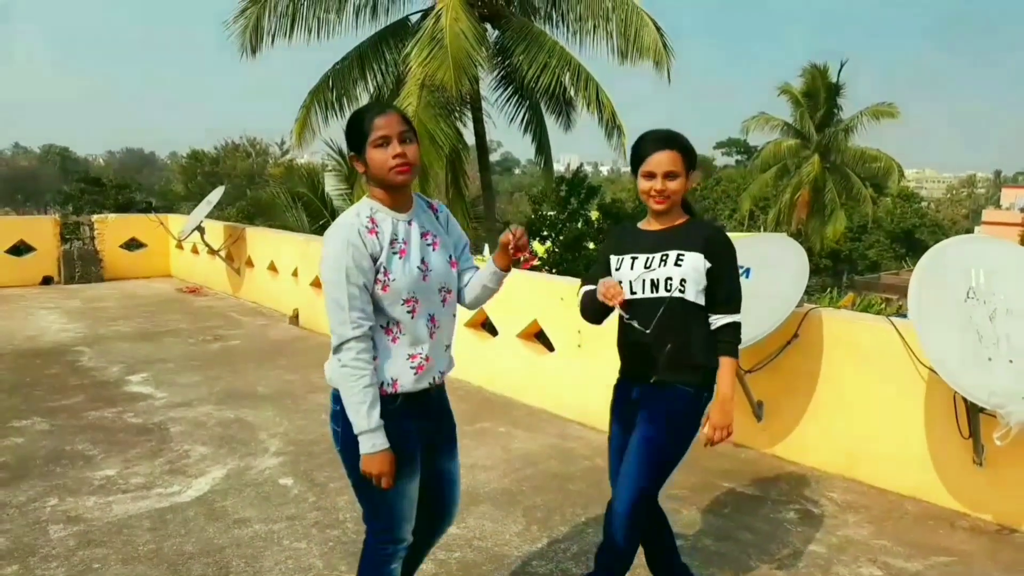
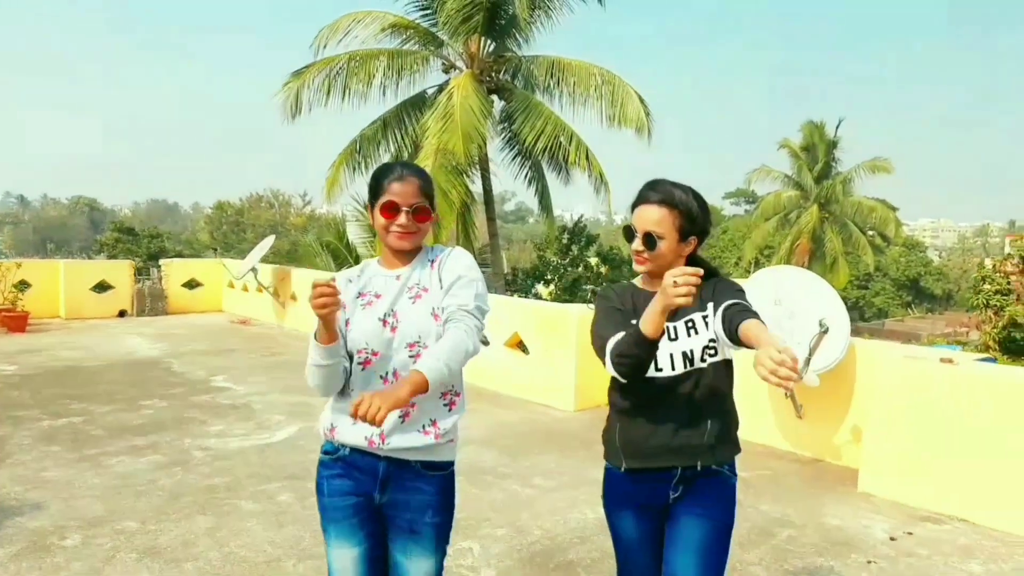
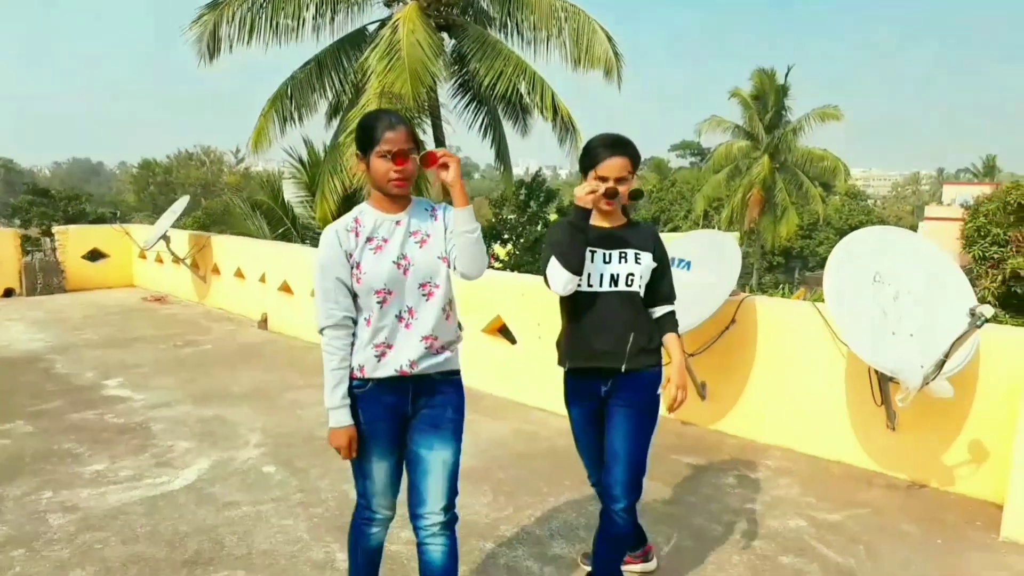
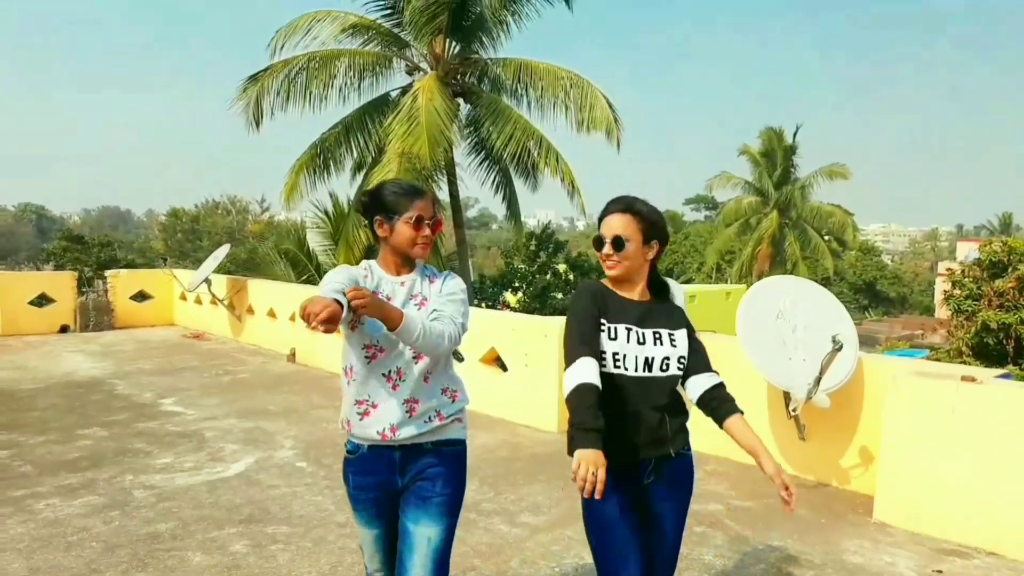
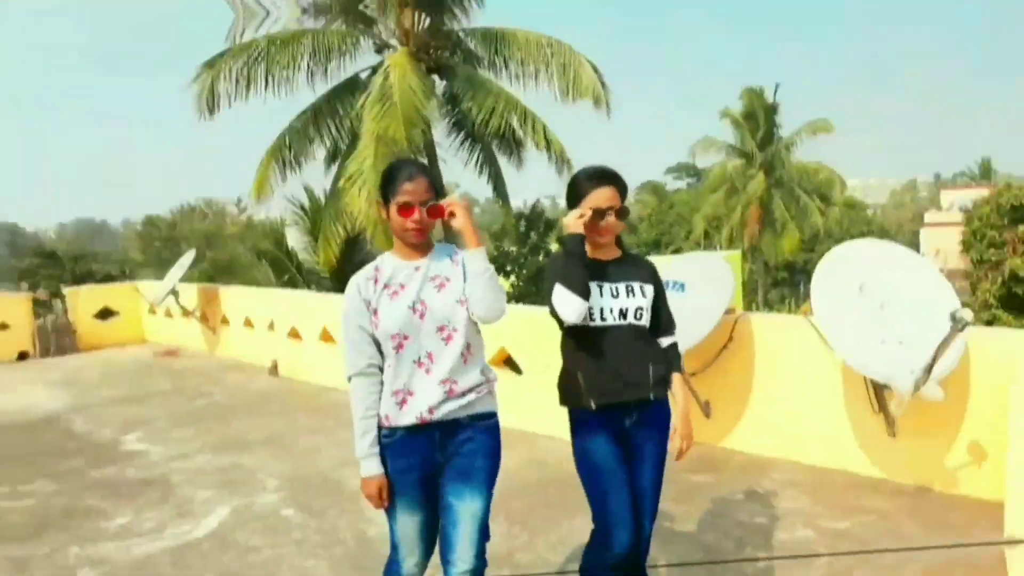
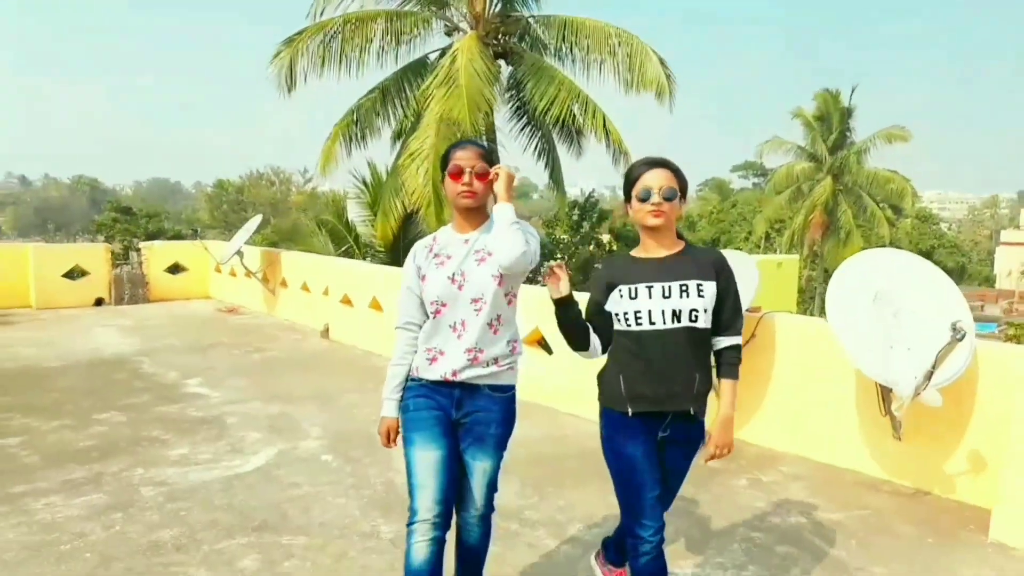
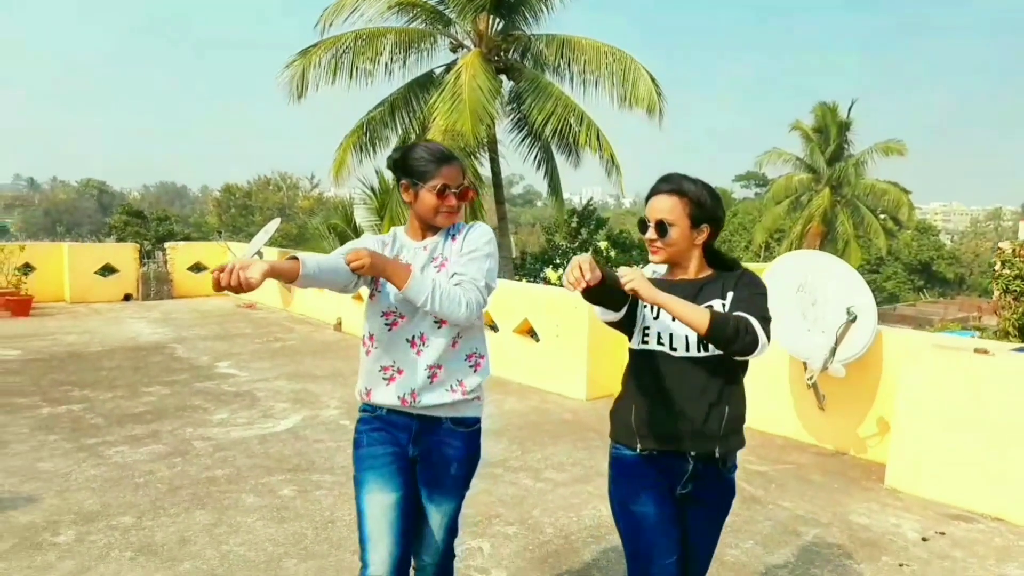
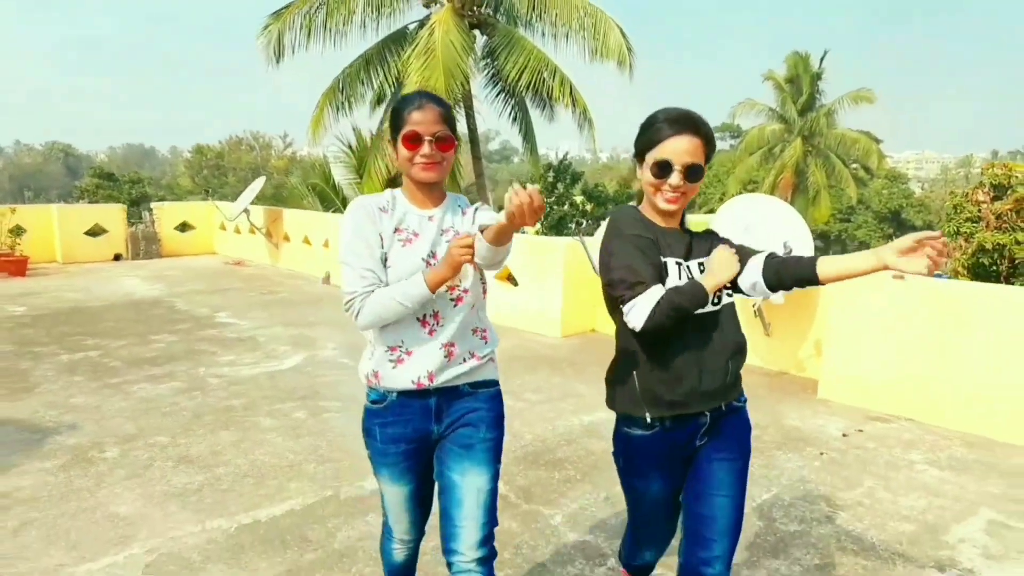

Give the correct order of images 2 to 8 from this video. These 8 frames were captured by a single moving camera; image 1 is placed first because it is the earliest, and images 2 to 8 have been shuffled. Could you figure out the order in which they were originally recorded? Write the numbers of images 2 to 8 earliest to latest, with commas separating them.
3, 5, 6, 4, 7, 2, 8
